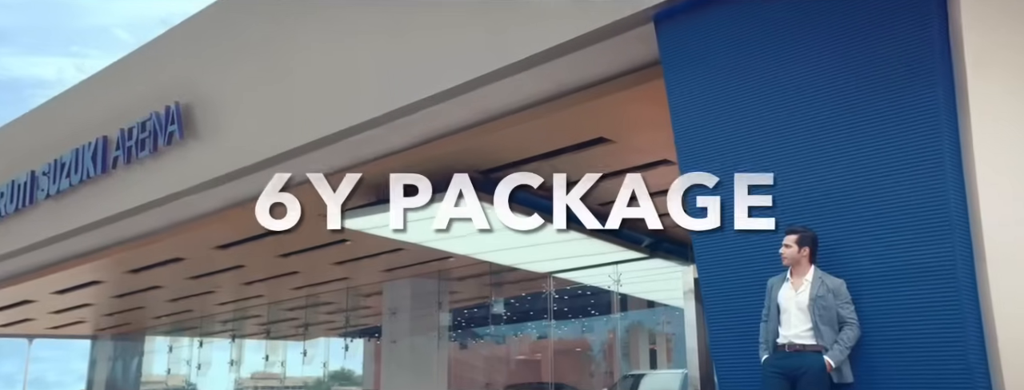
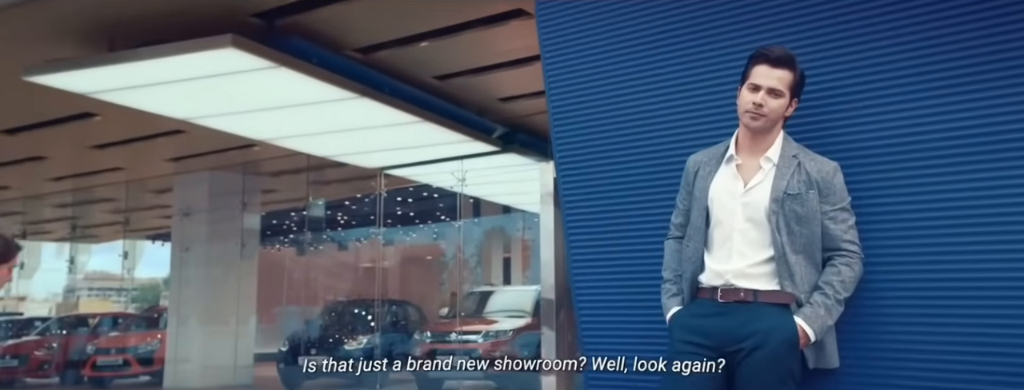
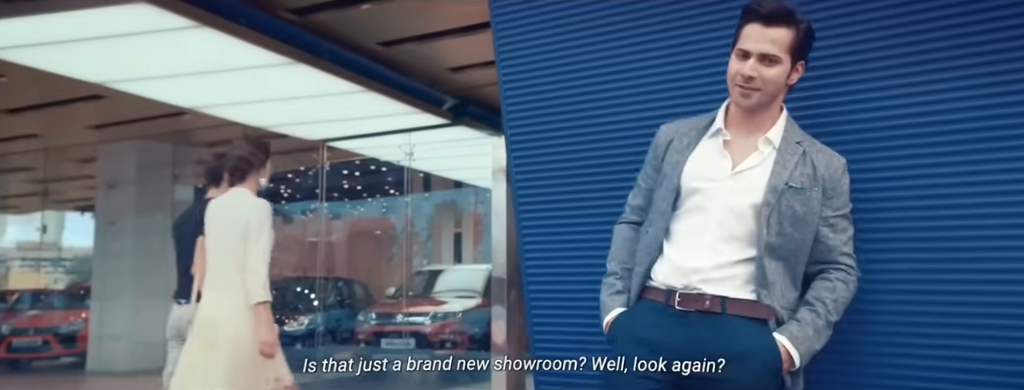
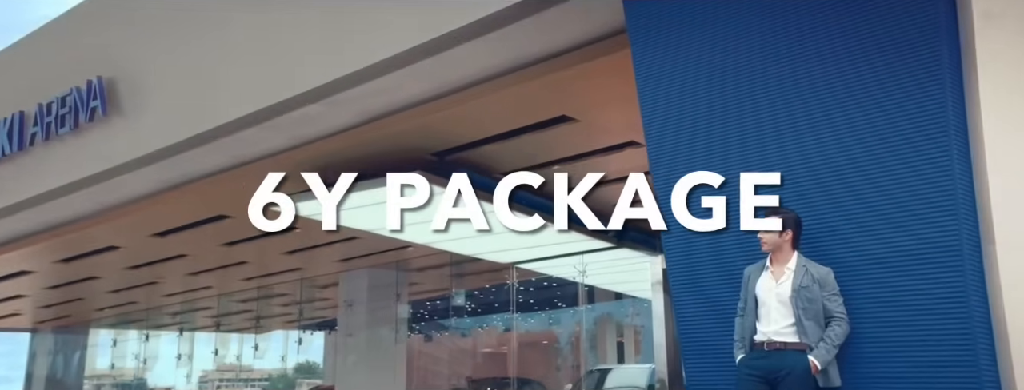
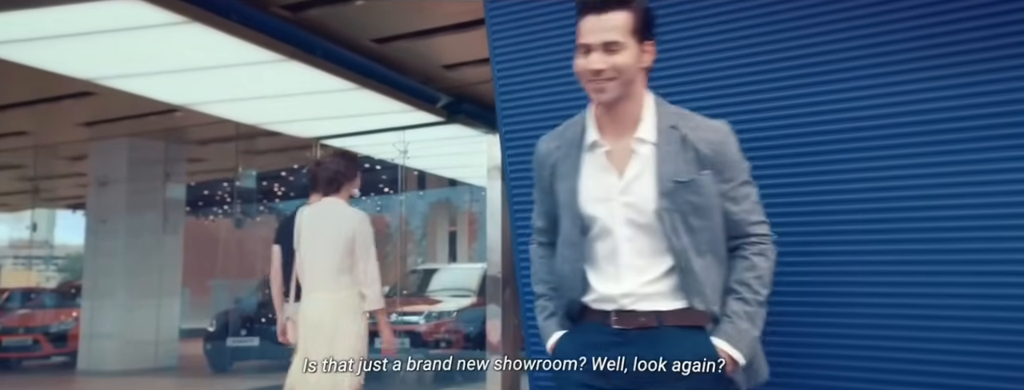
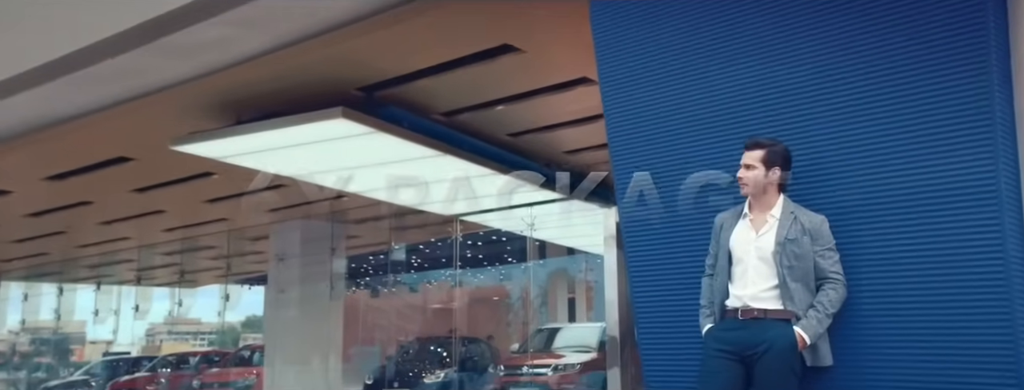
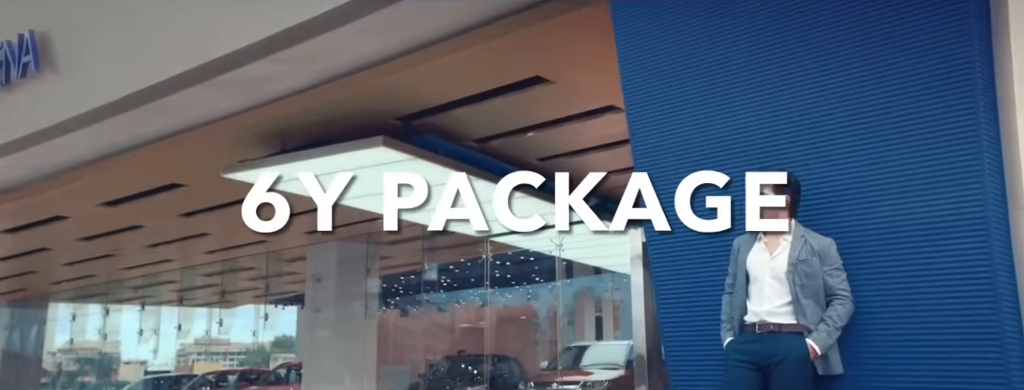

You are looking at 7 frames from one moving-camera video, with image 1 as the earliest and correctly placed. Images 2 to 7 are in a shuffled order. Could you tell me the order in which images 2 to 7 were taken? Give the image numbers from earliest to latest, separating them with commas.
4, 7, 6, 2, 3, 5
